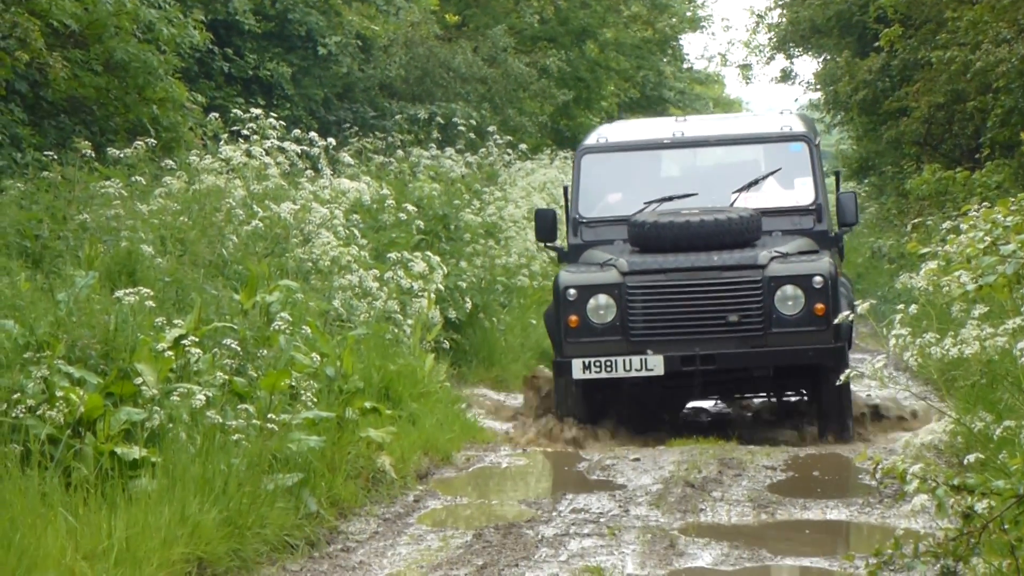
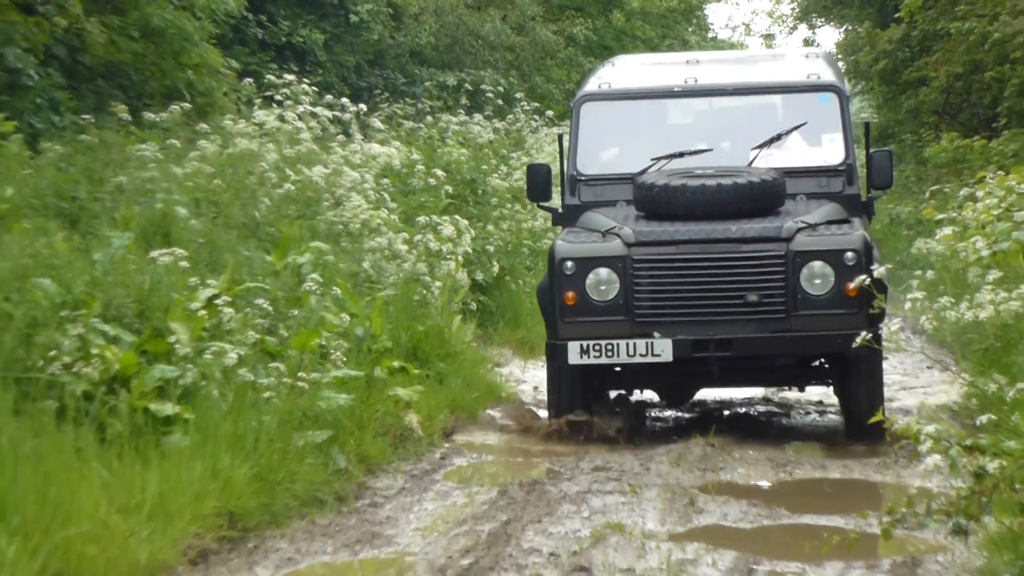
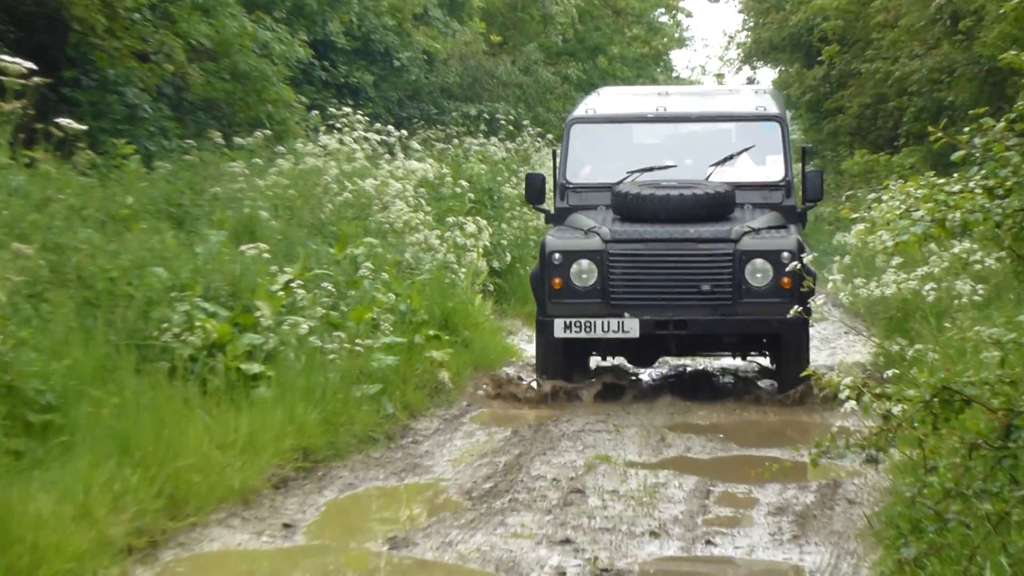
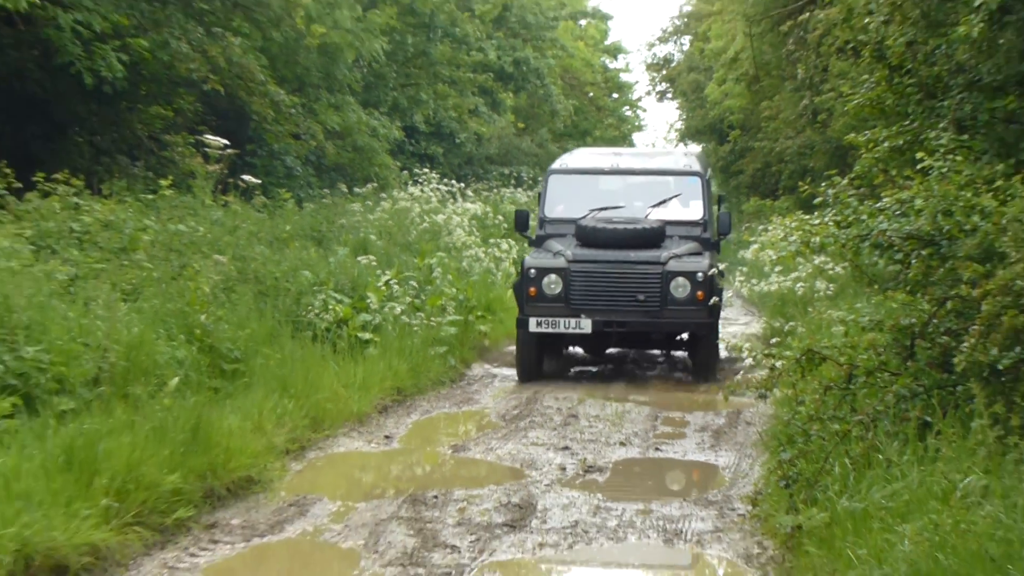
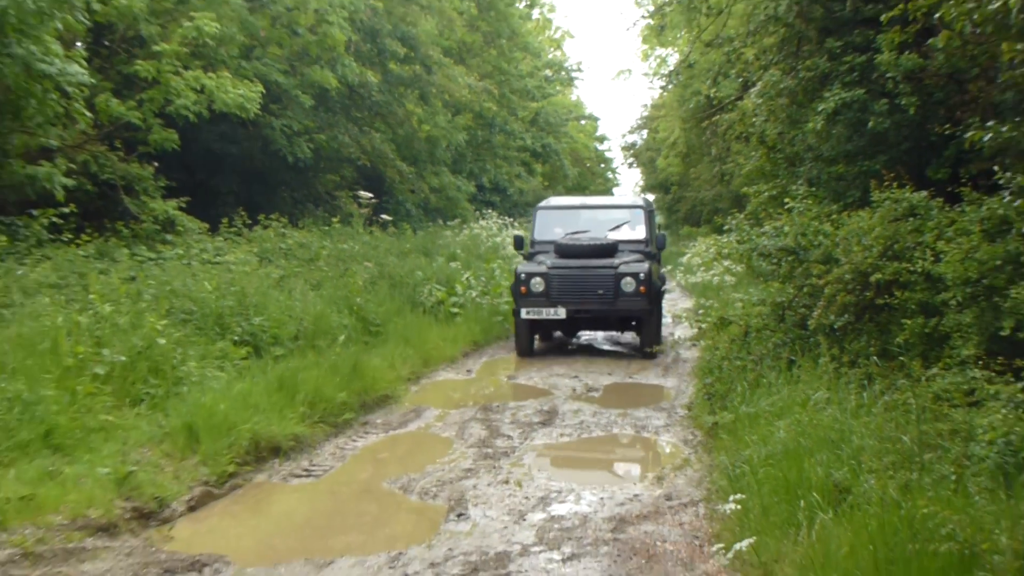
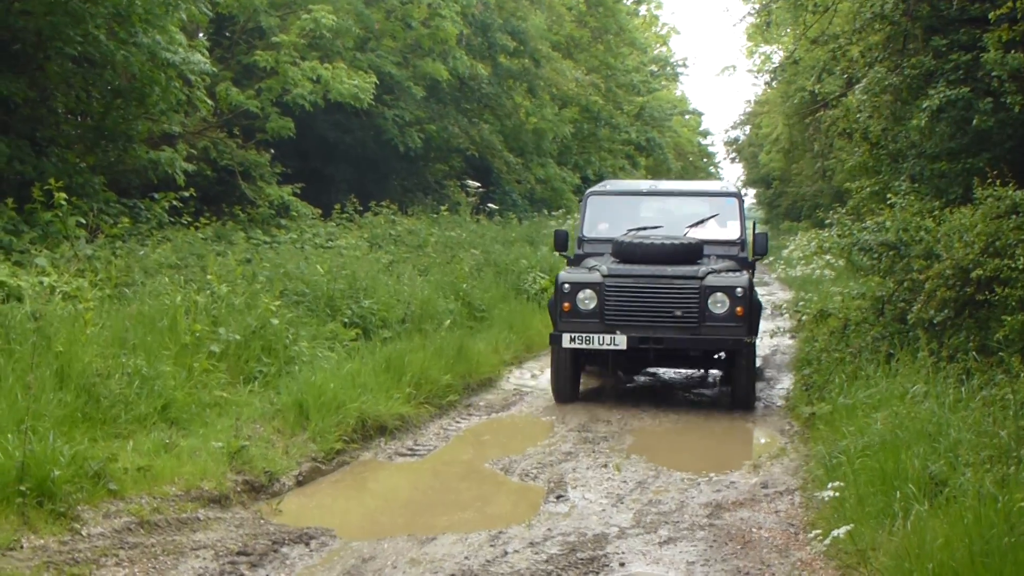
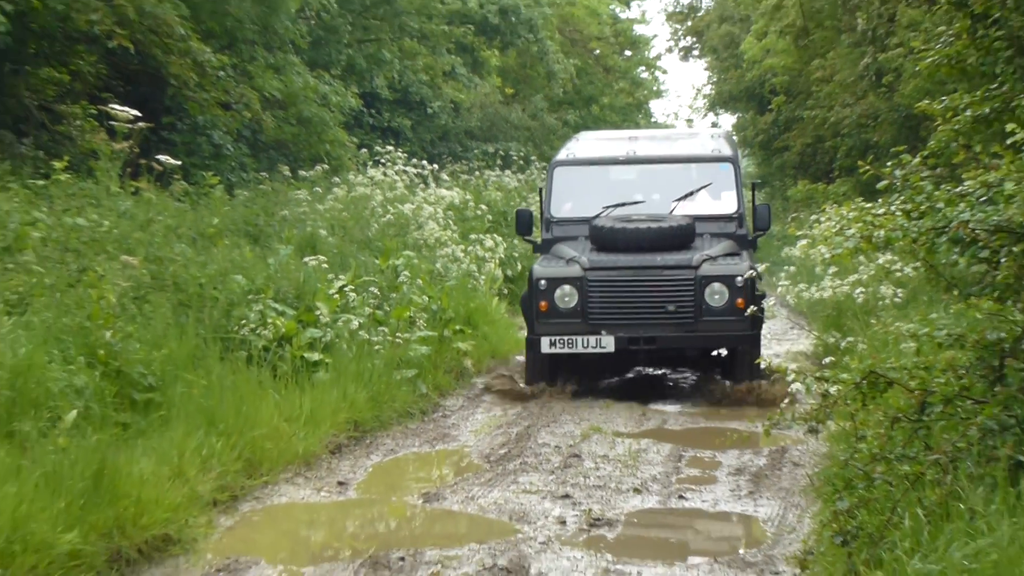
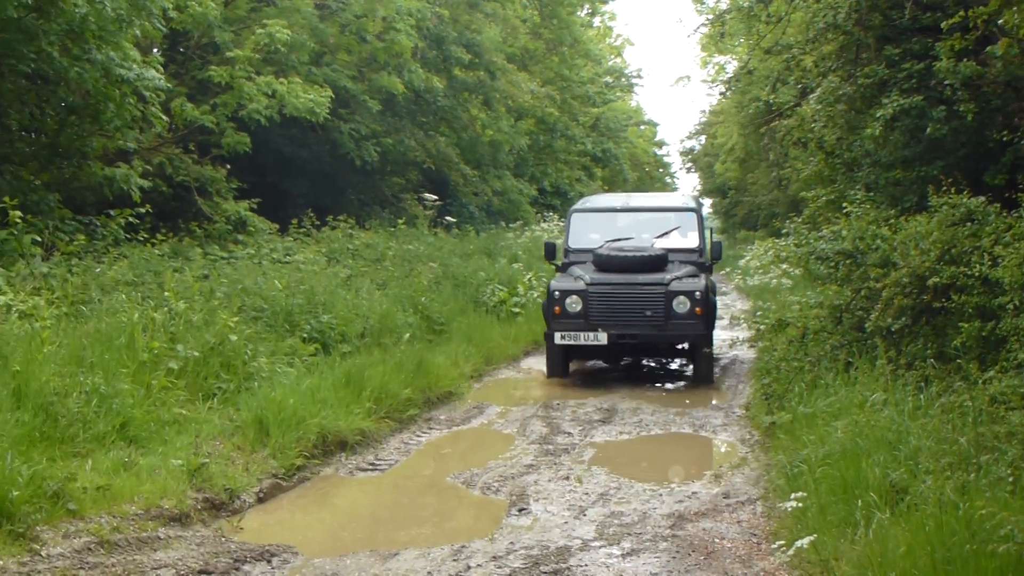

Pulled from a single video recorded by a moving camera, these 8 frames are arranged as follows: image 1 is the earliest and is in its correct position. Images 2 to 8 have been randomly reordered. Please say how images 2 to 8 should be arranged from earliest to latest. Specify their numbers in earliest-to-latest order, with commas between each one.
2, 3, 7, 4, 5, 8, 6
